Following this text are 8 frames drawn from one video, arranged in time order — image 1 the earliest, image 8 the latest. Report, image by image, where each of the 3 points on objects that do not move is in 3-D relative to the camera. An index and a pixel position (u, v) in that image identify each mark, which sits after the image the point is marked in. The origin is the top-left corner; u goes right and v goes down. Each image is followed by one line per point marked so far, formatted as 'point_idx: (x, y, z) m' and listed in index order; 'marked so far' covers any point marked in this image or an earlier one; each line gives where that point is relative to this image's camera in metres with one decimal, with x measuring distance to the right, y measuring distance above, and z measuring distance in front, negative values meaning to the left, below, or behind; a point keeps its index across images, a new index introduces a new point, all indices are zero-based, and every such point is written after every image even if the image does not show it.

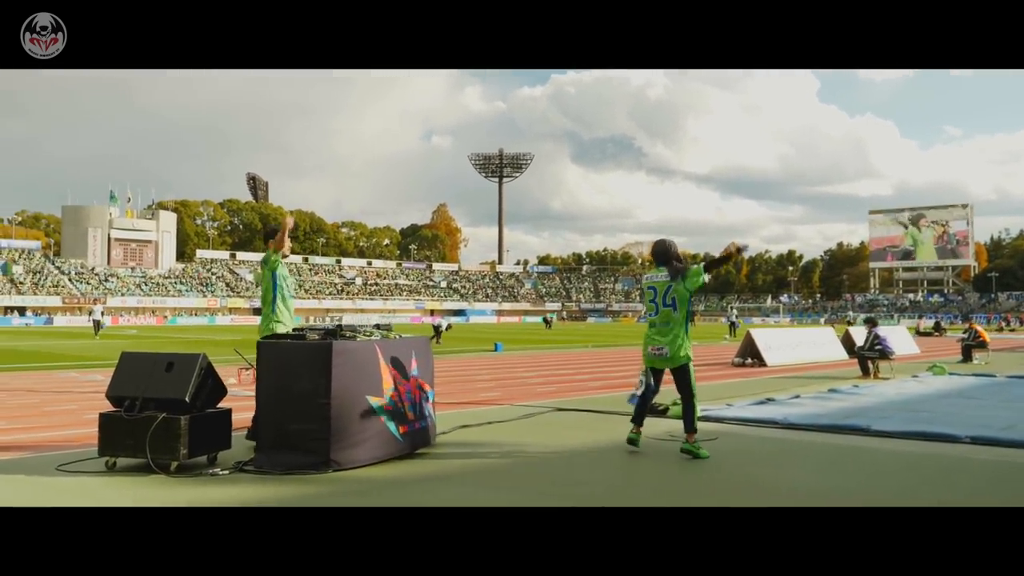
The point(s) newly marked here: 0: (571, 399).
0: (+0.5, -1.1, +9.8) m
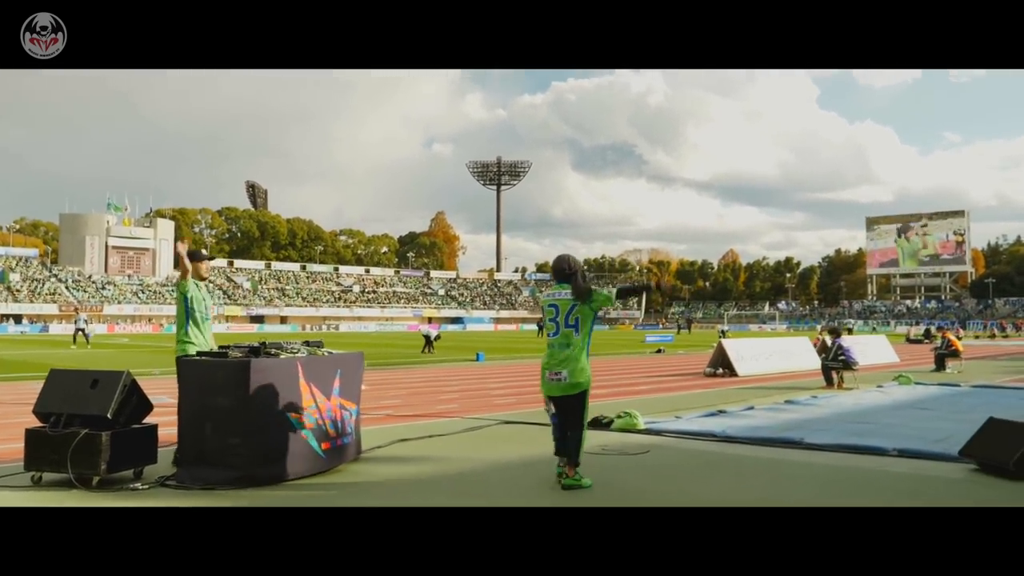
0: (+0.1, -1.2, +9.9) m
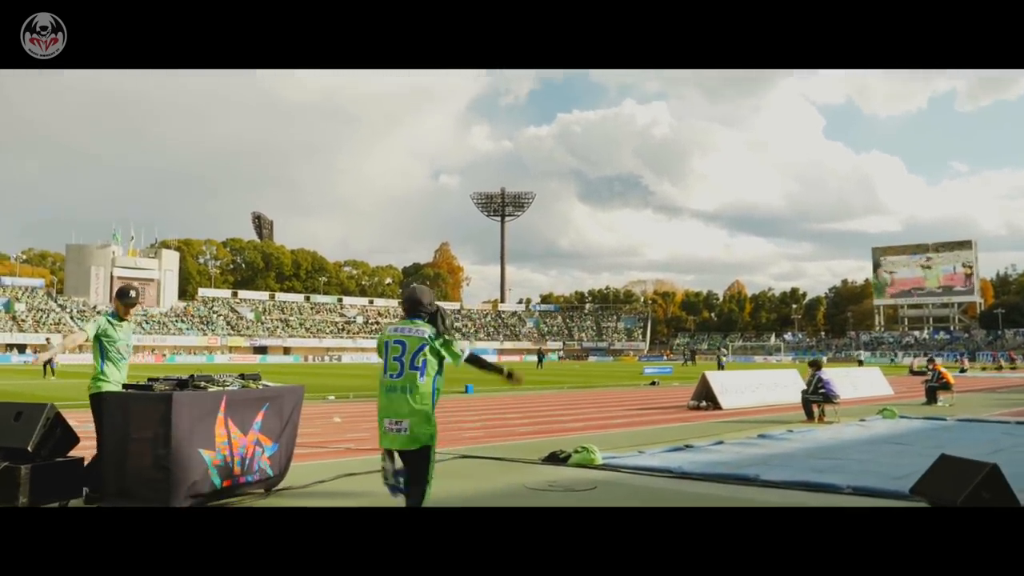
0: (-0.3, -1.5, +9.7) m
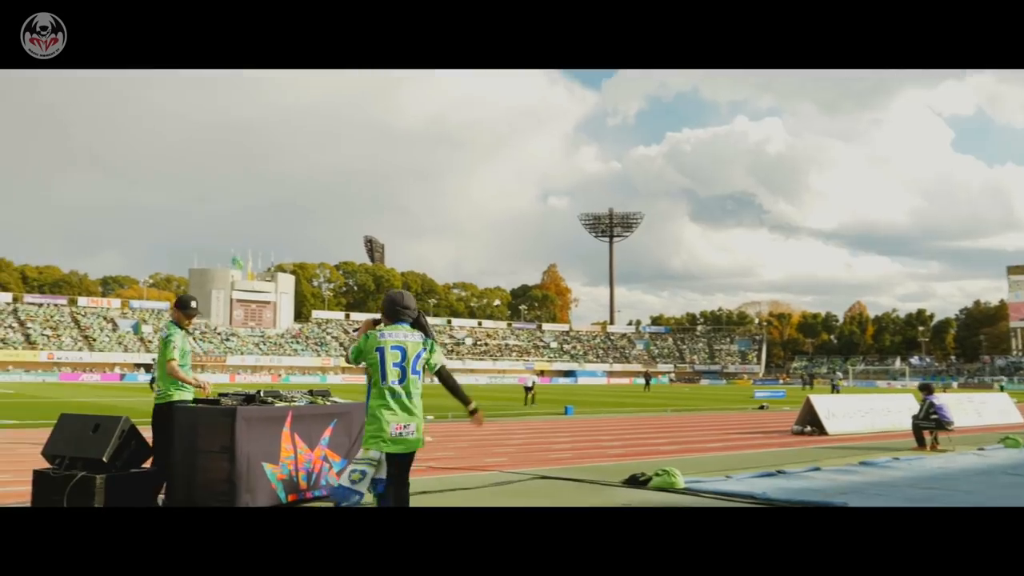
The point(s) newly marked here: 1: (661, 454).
0: (+0.5, -1.7, +9.5) m
1: (+1.6, -1.8, +10.3) m
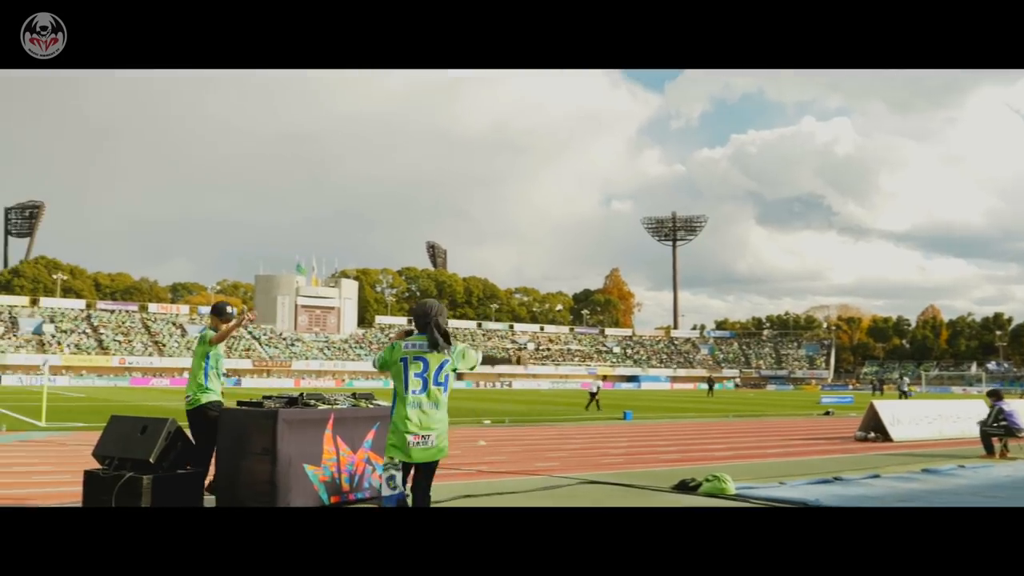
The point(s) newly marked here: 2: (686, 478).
0: (+1.0, -1.8, +9.3) m
1: (+2.1, -1.8, +10.1) m
2: (+1.4, -1.6, +8.0) m
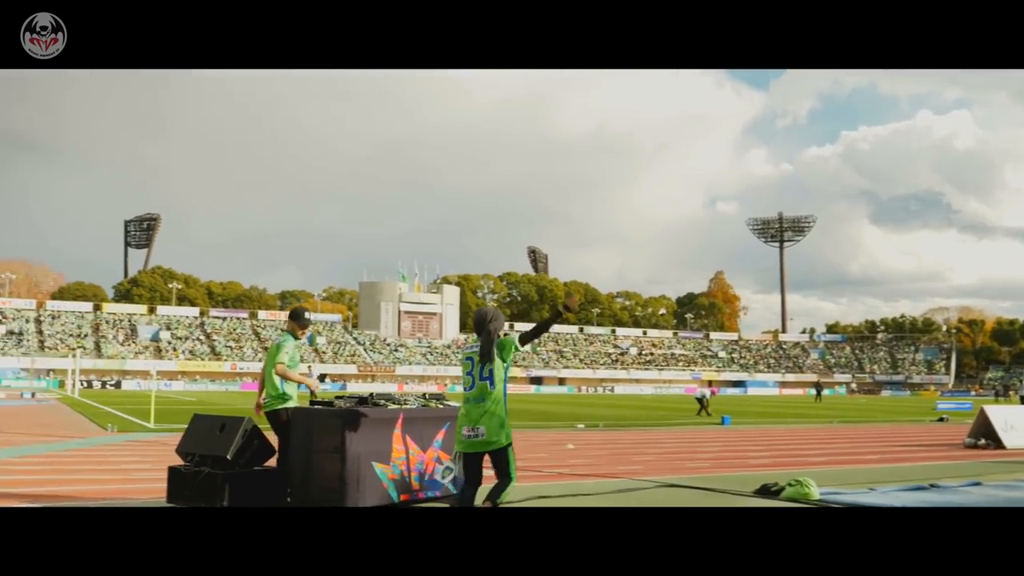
0: (+1.8, -1.8, +9.1) m
1: (+2.9, -1.8, +9.7) m
2: (+2.1, -1.6, +7.8) m
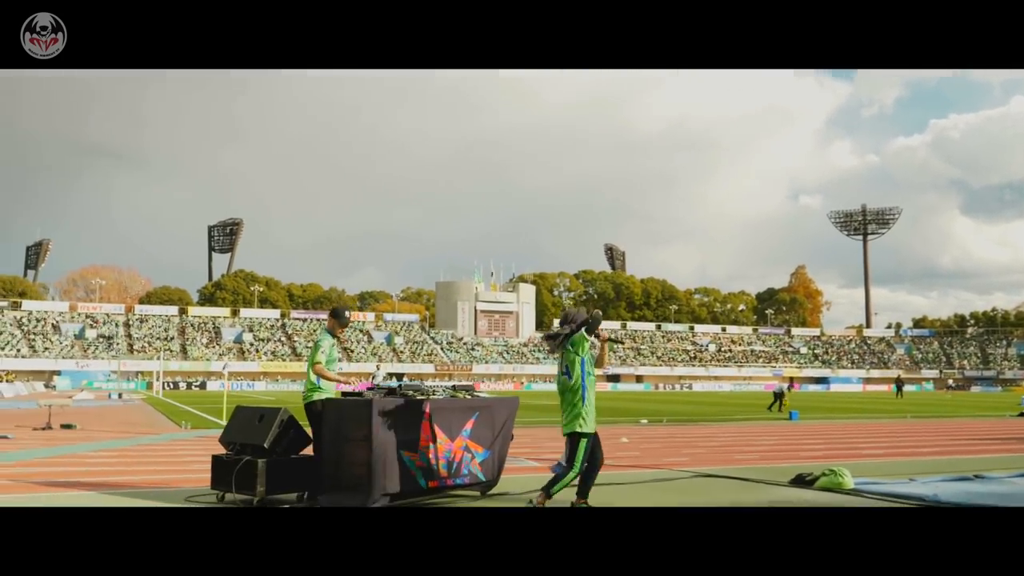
0: (+2.2, -1.7, +9.1) m
1: (+3.4, -1.7, +9.6) m
2: (+2.3, -1.5, +7.7) m
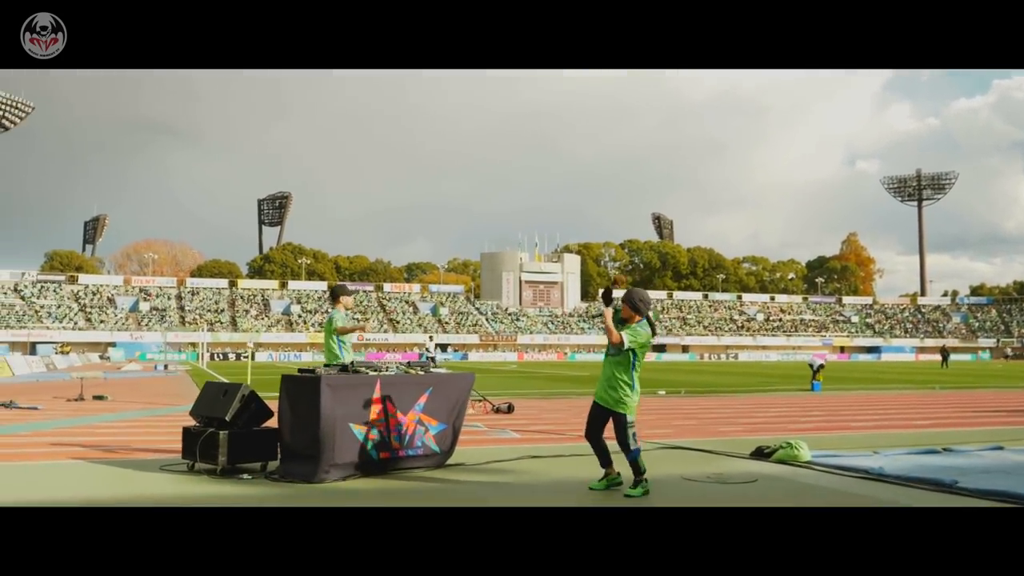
0: (+2.0, -1.4, +9.2) m
1: (+3.2, -1.4, +9.6) m
2: (+2.1, -1.3, +7.8) m
